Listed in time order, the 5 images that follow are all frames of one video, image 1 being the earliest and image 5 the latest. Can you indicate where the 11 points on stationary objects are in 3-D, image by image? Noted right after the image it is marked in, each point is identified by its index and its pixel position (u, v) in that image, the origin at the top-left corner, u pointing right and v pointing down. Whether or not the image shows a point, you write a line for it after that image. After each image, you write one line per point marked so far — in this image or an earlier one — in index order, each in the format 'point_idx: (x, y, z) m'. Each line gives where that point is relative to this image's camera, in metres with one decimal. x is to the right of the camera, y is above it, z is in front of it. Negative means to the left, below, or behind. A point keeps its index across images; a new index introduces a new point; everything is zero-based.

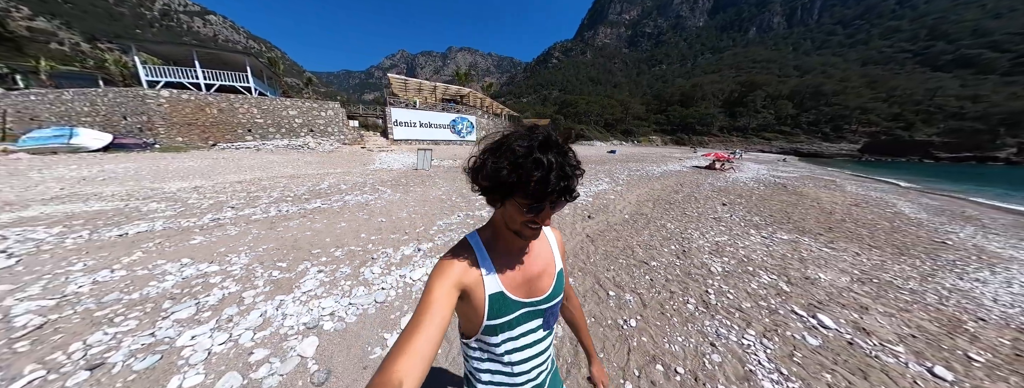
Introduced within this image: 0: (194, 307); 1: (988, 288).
0: (-4.3, -1.5, +3.2) m
1: (+11.5, -2.2, +5.5) m
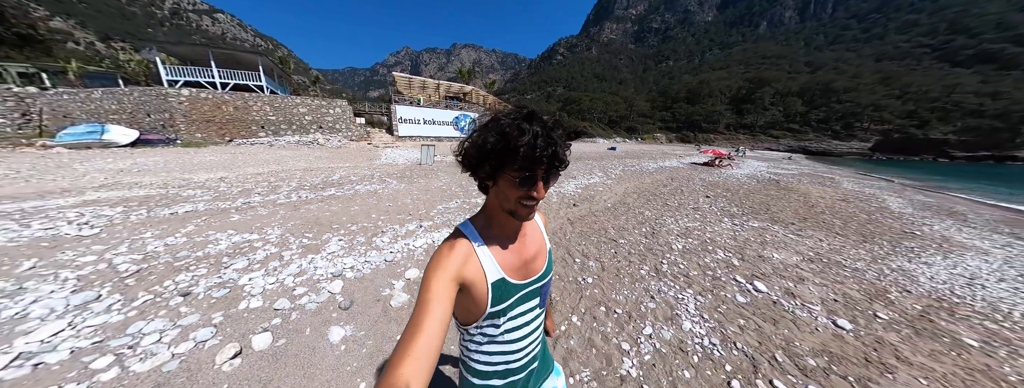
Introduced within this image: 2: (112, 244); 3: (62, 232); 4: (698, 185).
0: (-4.6, -1.1, +4.1) m
1: (+11.2, -2.0, +6.1) m
2: (-7.8, -0.9, +4.5) m
3: (-9.3, -0.8, +4.7) m
4: (+11.1, +0.5, +13.4) m
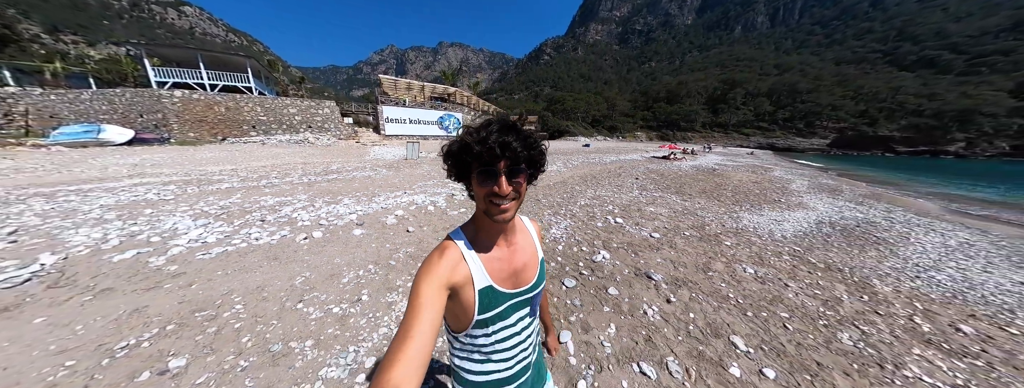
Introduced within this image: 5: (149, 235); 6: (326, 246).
0: (-6.0, -0.4, +6.2) m
1: (+9.7, -0.9, +8.9) m
2: (-9.2, -0.2, +6.6) m
3: (-10.8, -0.1, +6.7) m
4: (+9.2, +1.6, +16.3) m
5: (-7.6, -0.8, +4.8) m
6: (-3.8, -1.0, +4.6) m
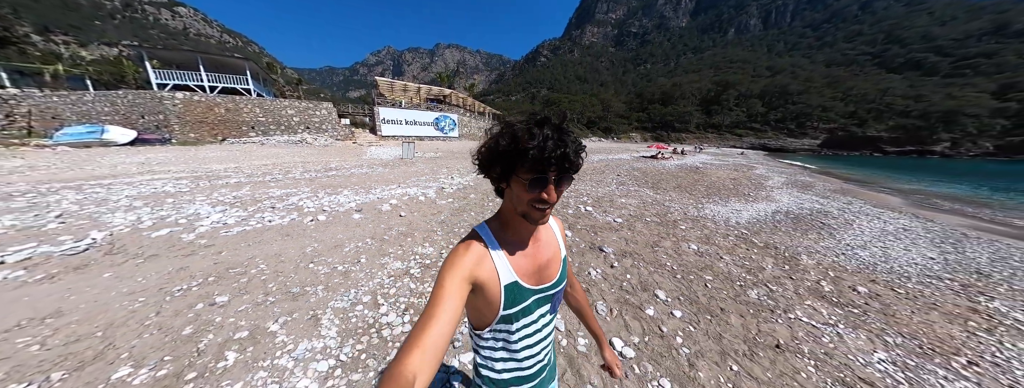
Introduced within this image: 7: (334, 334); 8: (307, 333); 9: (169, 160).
0: (-6.6, -0.1, +7.0) m
1: (+9.1, -0.6, +9.9) m
2: (-9.8, 0.0, +7.3) m
3: (-11.4, +0.1, +7.5) m
4: (+8.6, +1.9, +17.2) m
5: (-8.2, -0.6, +5.5) m
6: (-4.3, -0.8, +5.4) m
7: (-2.2, -1.7, +2.8) m
8: (-2.5, -1.7, +2.8) m
9: (-22.4, +2.2, +14.8) m
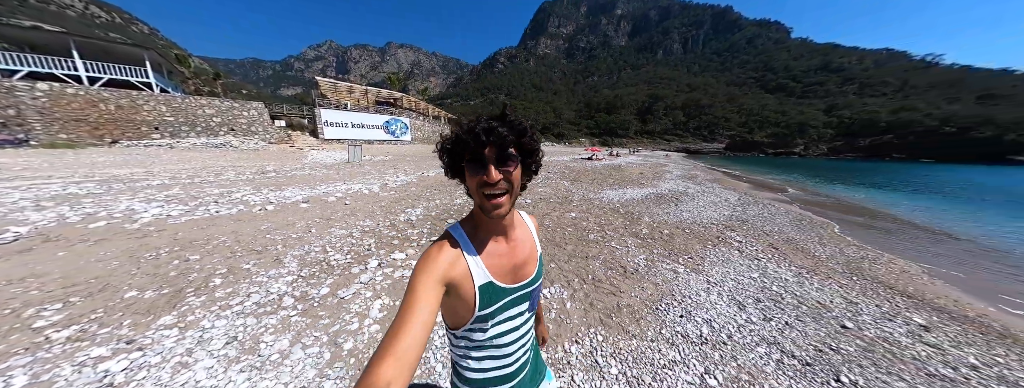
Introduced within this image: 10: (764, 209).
0: (-9.1, 0.0, +7.6) m
1: (+5.9, 0.0, +13.0) m
2: (-12.3, 0.0, +7.3) m
3: (-13.9, +0.1, +7.2) m
4: (+4.1, +2.3, +20.2) m
5: (-10.4, -0.5, +5.8) m
6: (-6.5, -0.5, +6.3) m
7: (-4.0, -1.3, +4.1) m
8: (-4.3, -1.3, +4.1) m
9: (-26.0, +1.6, +12.6) m
10: (+13.0, -0.8, +11.6) m
